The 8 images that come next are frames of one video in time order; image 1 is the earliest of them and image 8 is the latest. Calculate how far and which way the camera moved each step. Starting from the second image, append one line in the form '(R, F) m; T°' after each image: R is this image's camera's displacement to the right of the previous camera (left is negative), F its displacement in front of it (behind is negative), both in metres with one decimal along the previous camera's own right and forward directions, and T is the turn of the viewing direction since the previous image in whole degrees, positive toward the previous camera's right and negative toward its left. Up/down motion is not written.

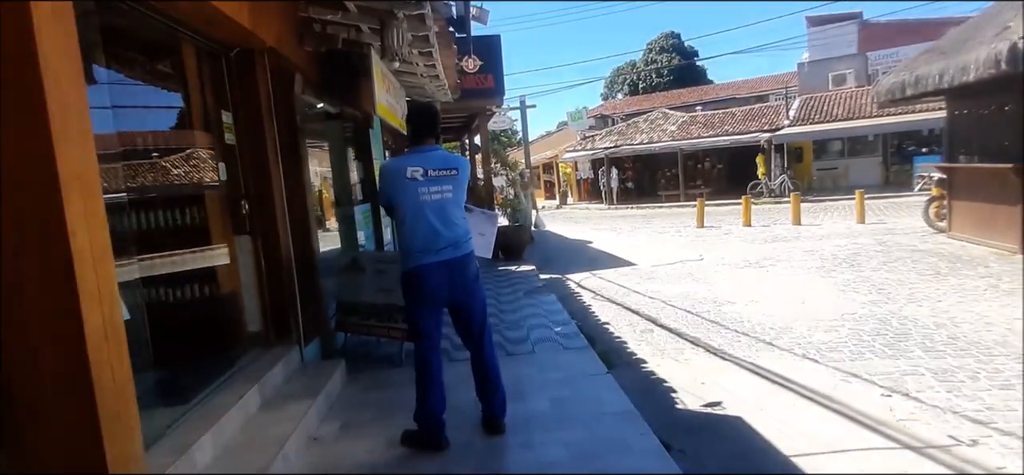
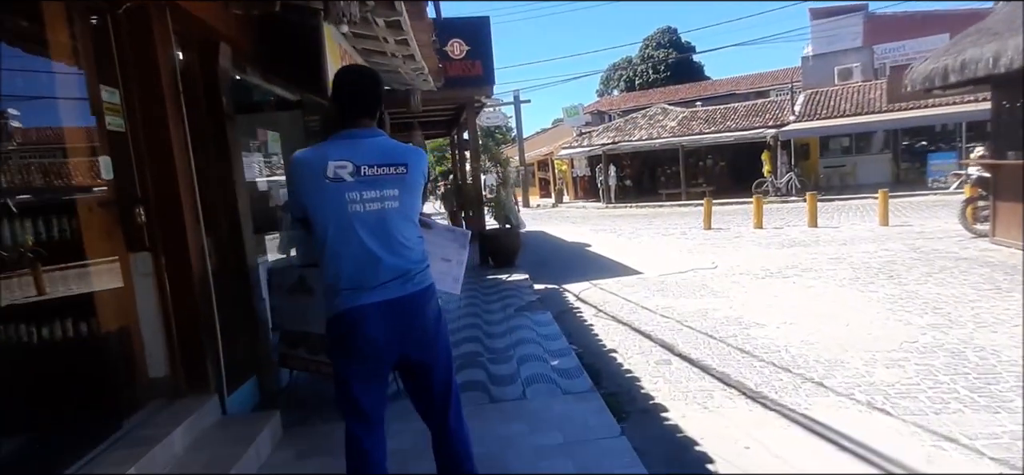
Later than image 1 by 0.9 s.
(+0.1, +1.0) m; 0°
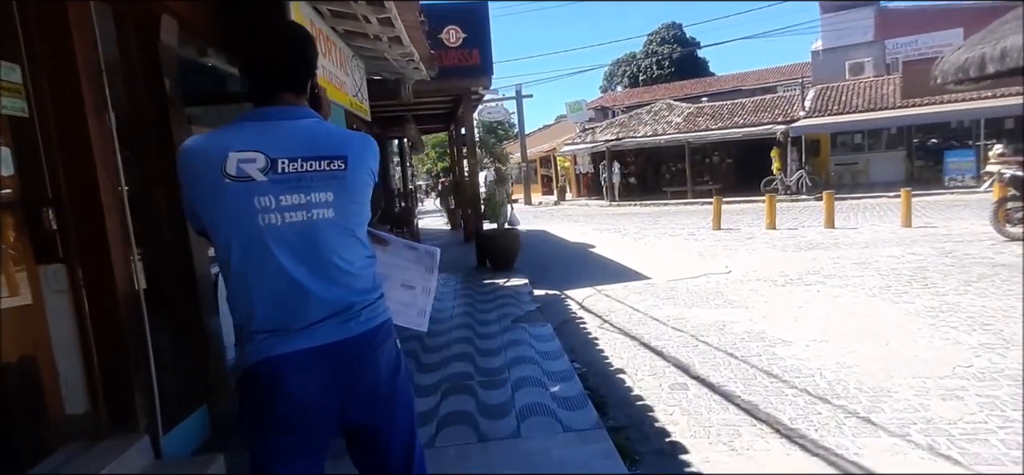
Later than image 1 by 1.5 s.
(+0.1, +0.6) m; 0°
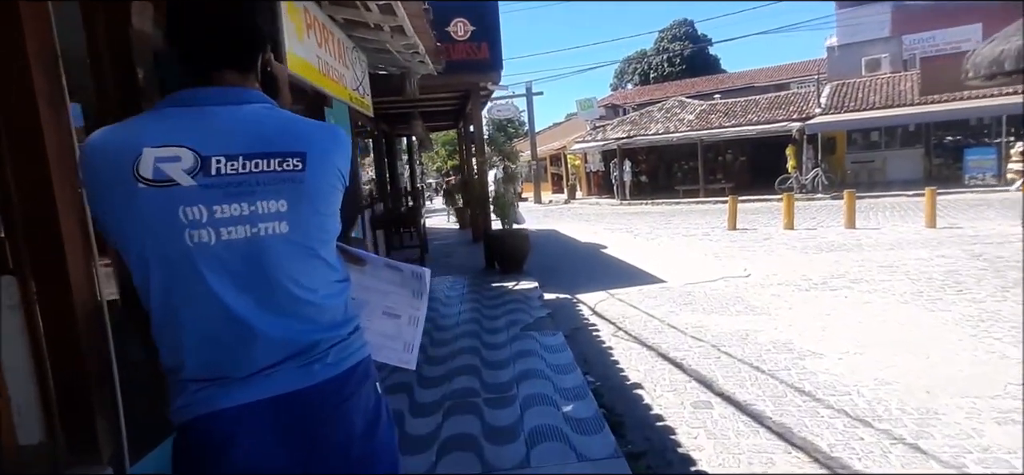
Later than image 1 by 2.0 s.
(0.0, +0.3) m; -1°
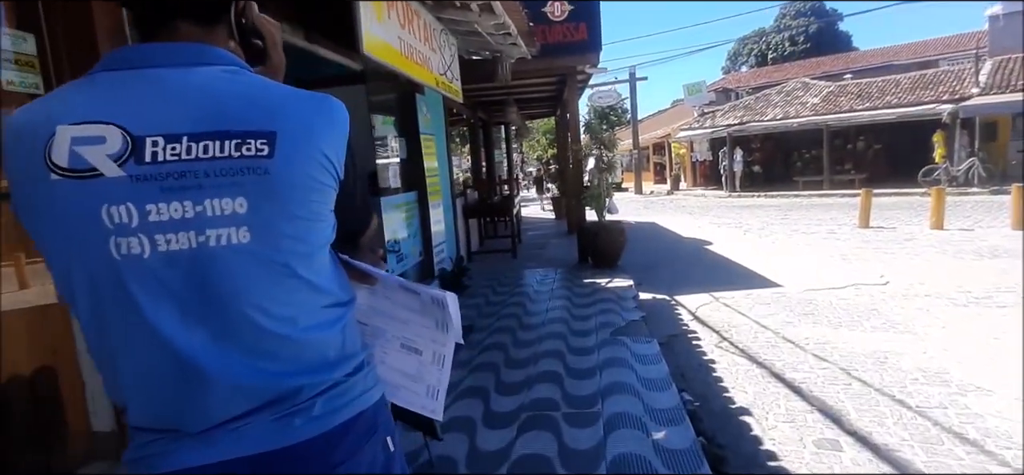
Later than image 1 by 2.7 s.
(+0.1, +0.4) m; -10°
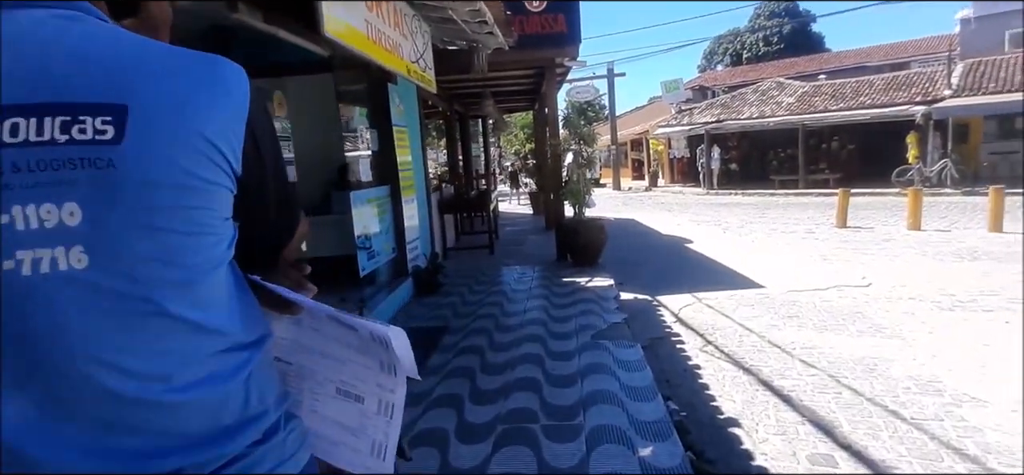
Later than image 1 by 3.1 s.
(0.0, +0.3) m; +2°
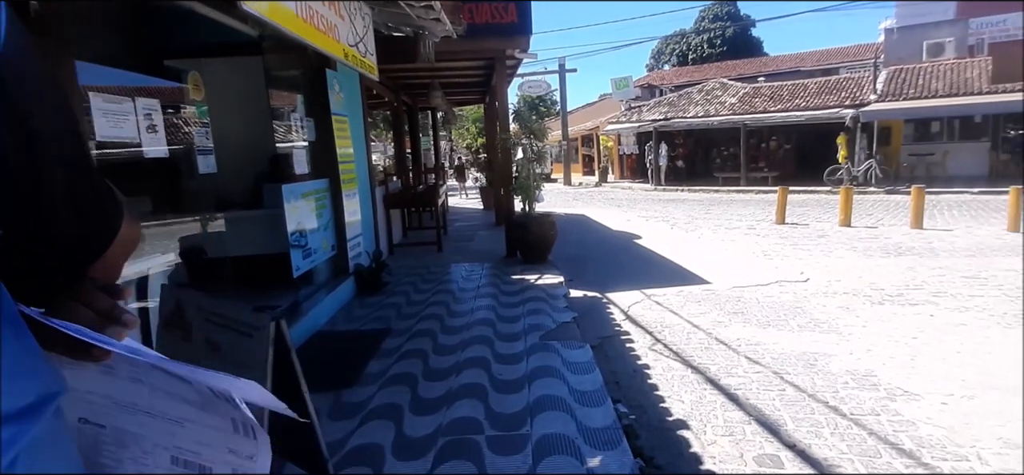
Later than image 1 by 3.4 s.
(0.0, +0.2) m; +5°
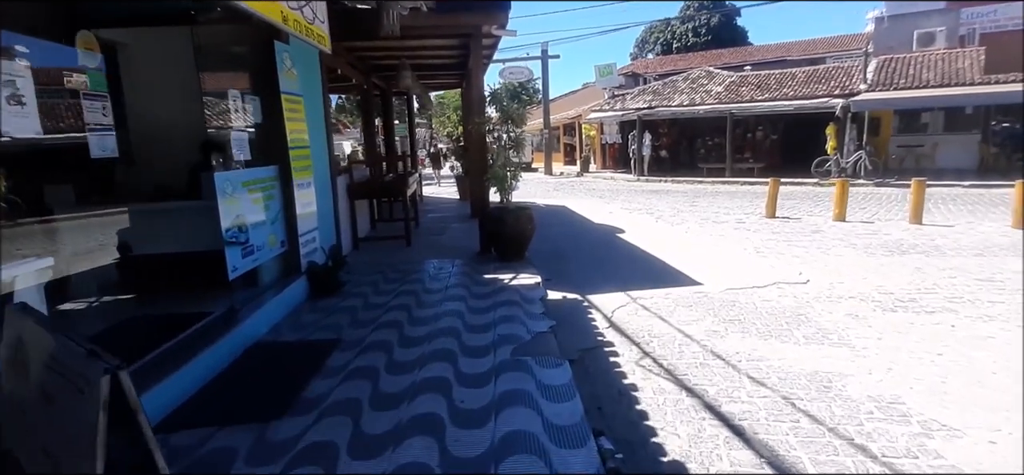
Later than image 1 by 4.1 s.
(+0.1, +0.6) m; +2°
